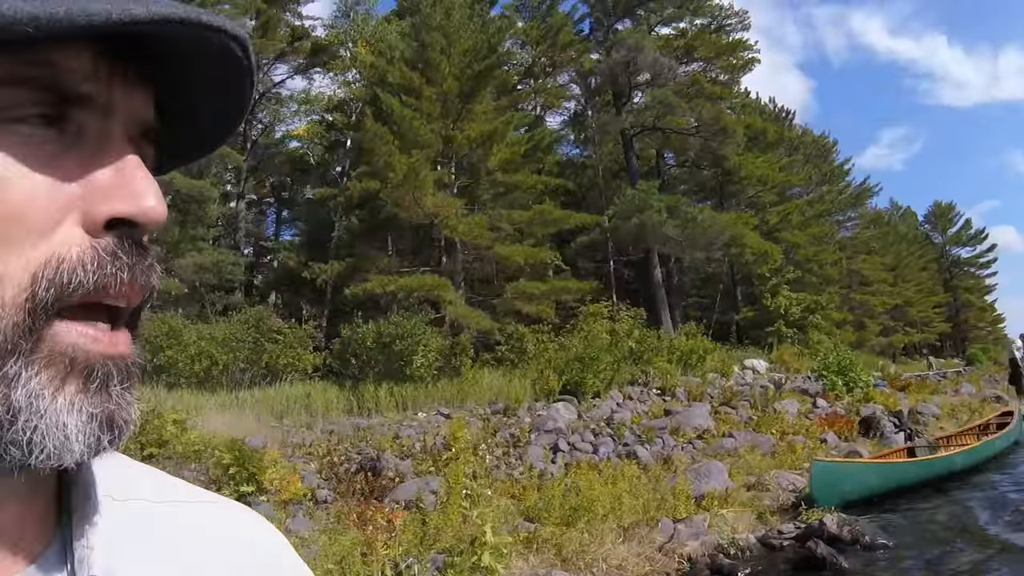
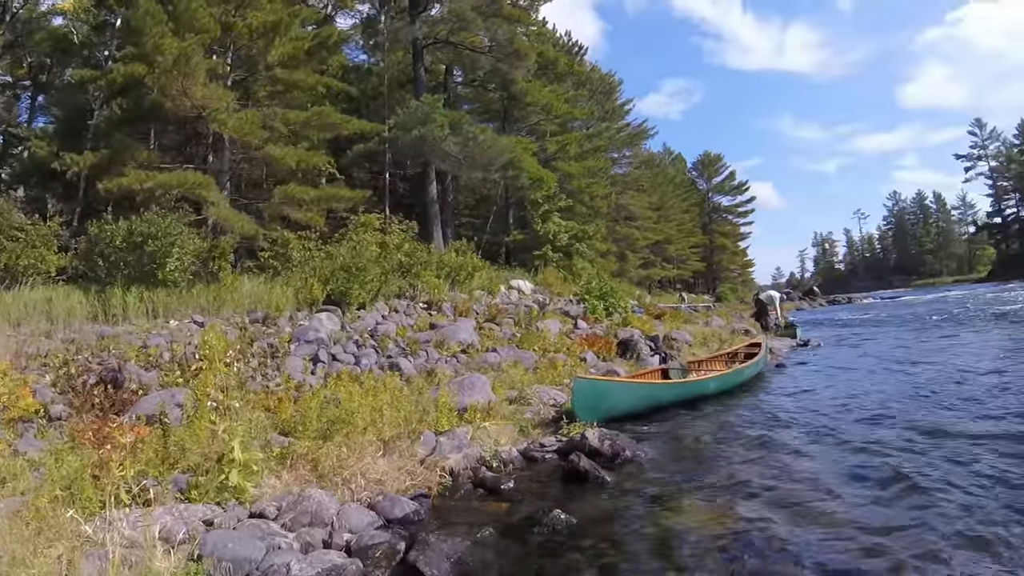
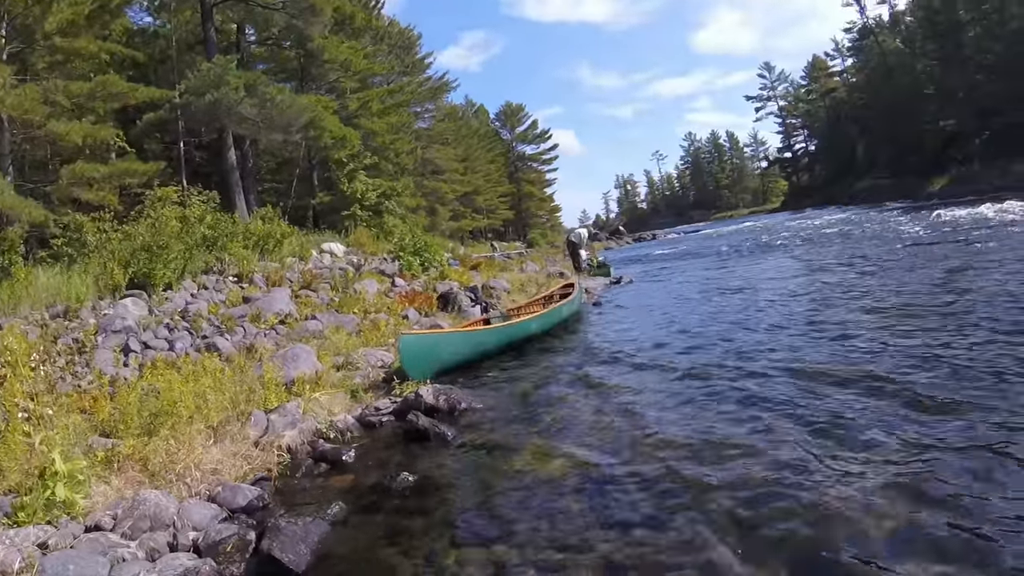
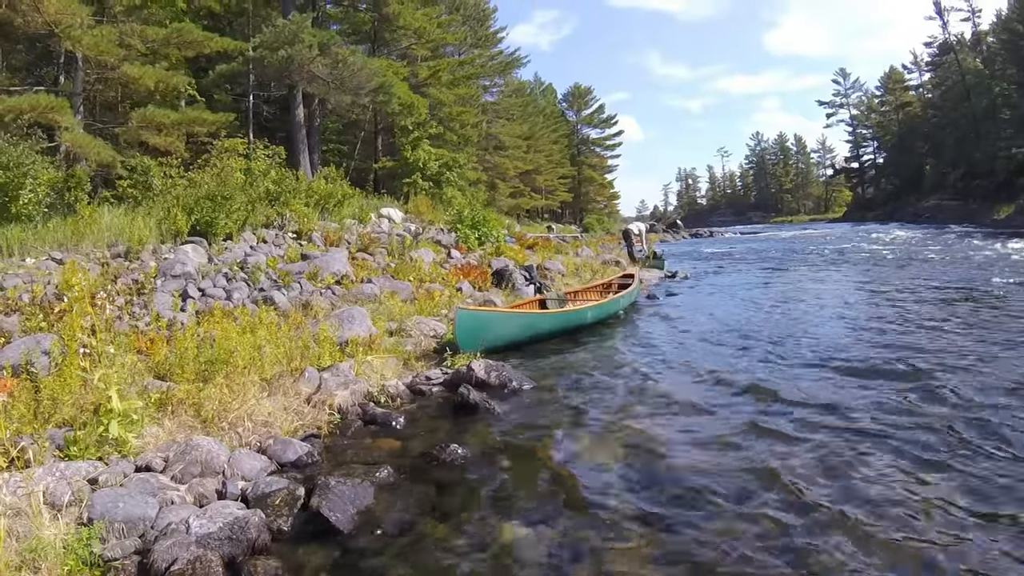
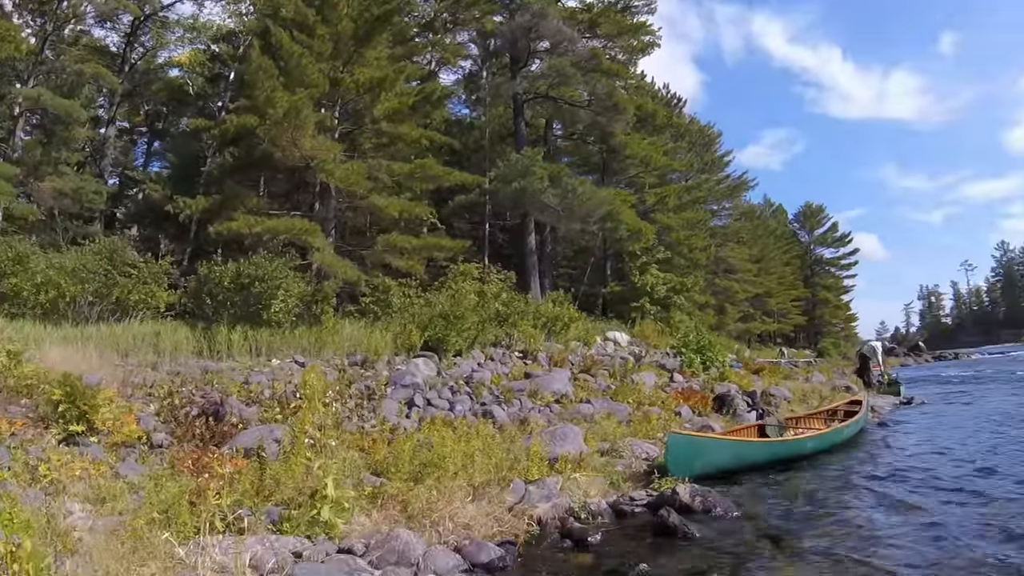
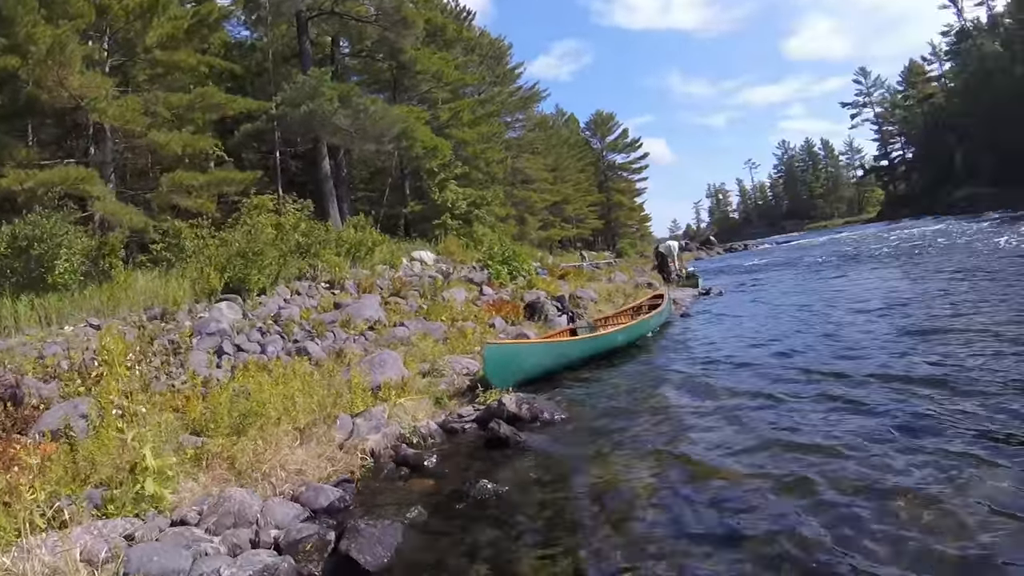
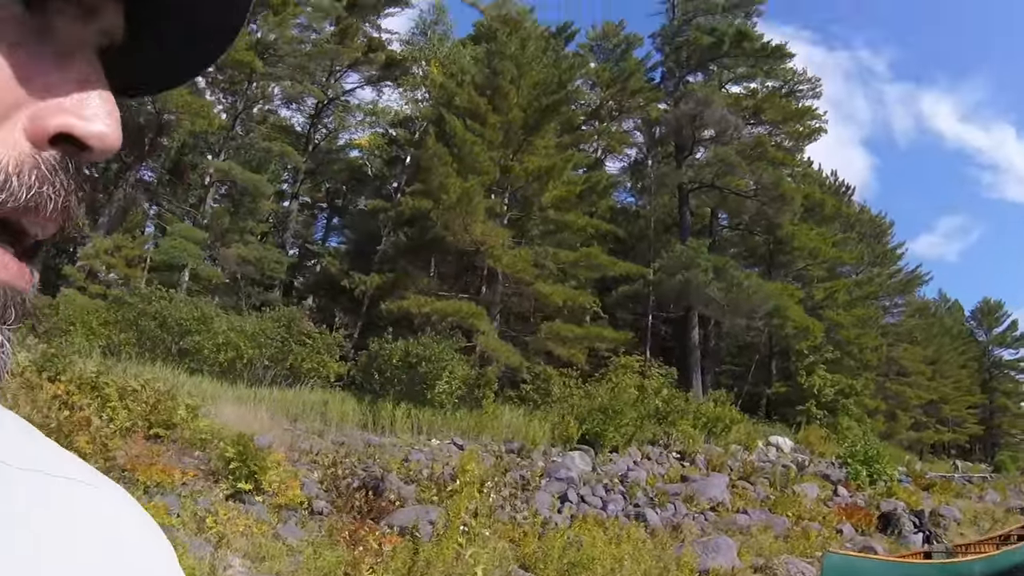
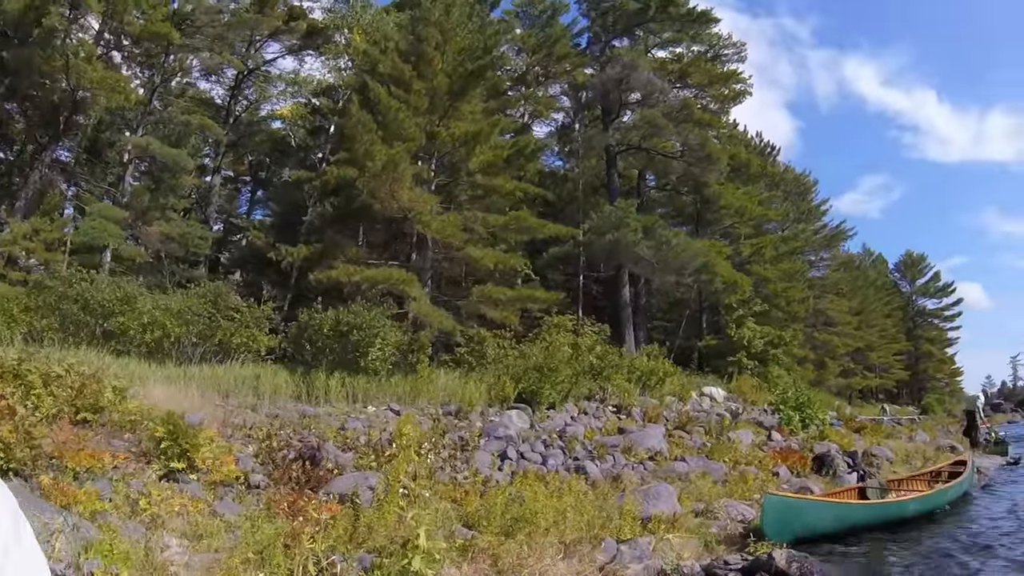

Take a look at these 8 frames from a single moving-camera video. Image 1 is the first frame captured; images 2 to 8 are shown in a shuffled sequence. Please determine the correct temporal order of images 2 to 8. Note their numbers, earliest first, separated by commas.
7, 8, 5, 2, 6, 3, 4
